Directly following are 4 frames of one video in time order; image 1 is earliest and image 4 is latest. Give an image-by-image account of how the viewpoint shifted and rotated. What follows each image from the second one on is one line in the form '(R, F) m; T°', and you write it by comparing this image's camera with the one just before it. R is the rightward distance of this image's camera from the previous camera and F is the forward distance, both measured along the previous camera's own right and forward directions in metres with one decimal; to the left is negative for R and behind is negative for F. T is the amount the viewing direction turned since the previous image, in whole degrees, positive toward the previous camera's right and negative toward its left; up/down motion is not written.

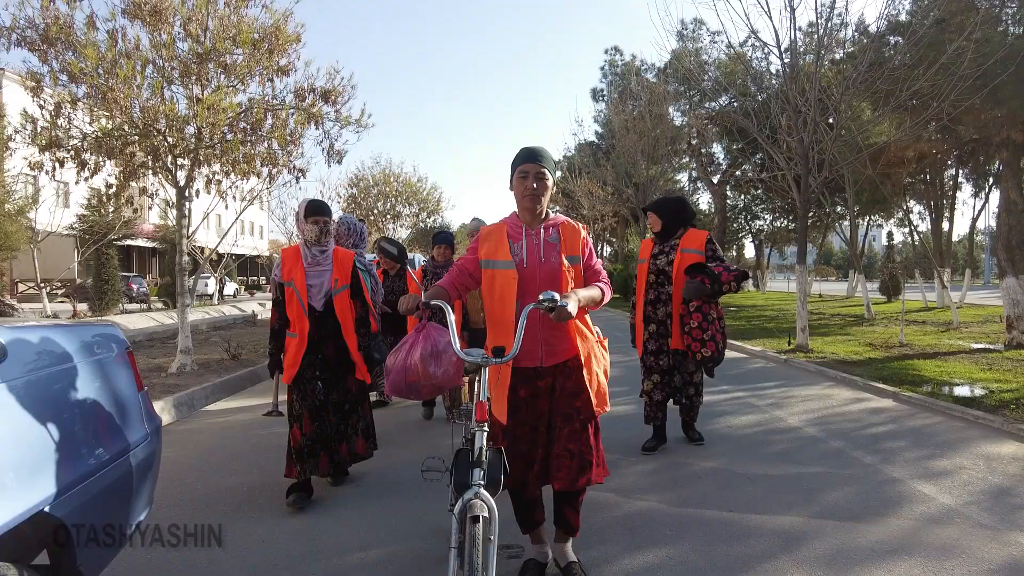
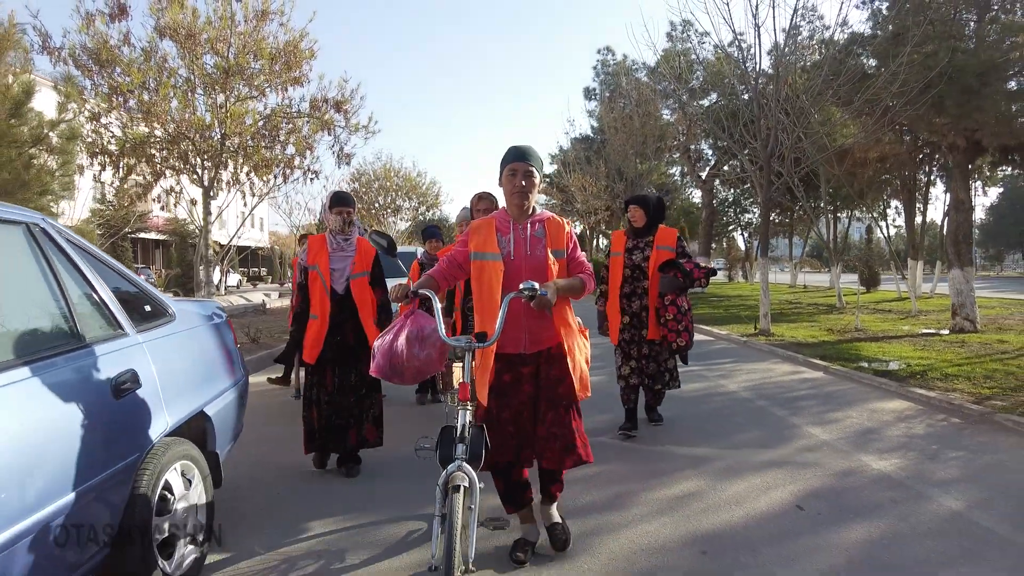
(+0.1, -1.2) m; 0°
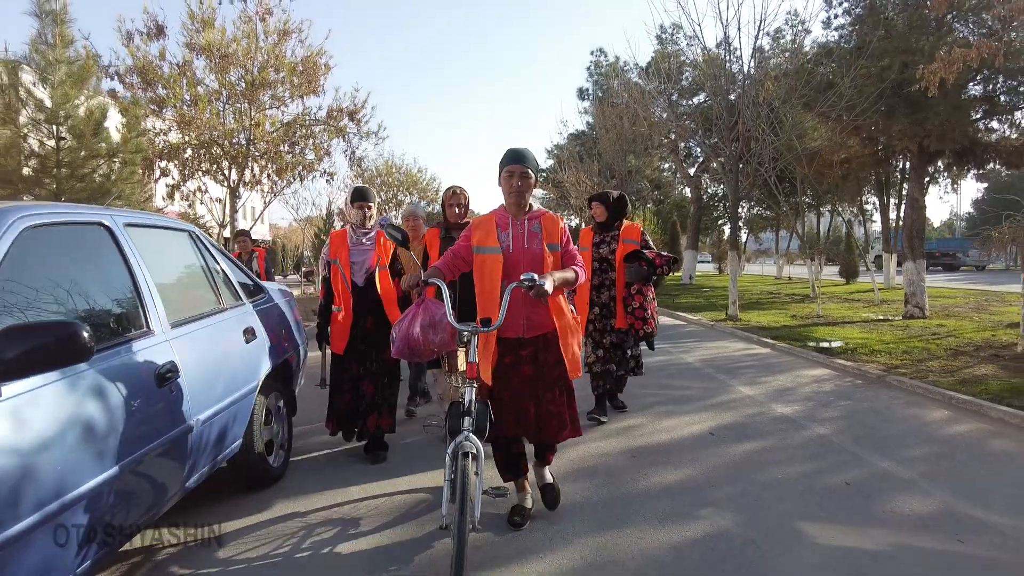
(0.0, -1.4) m; 0°
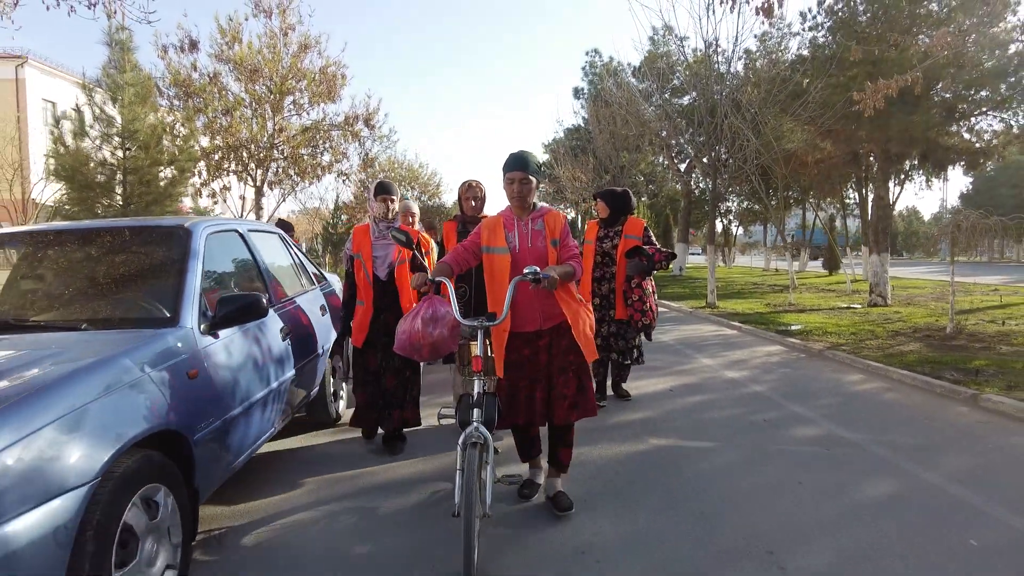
(-0.1, -1.3) m; 0°
